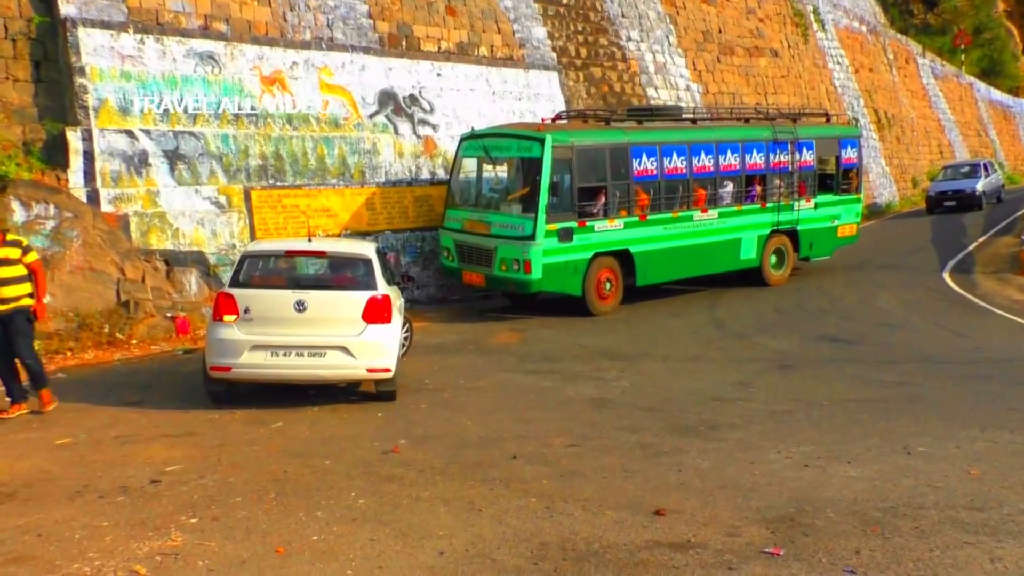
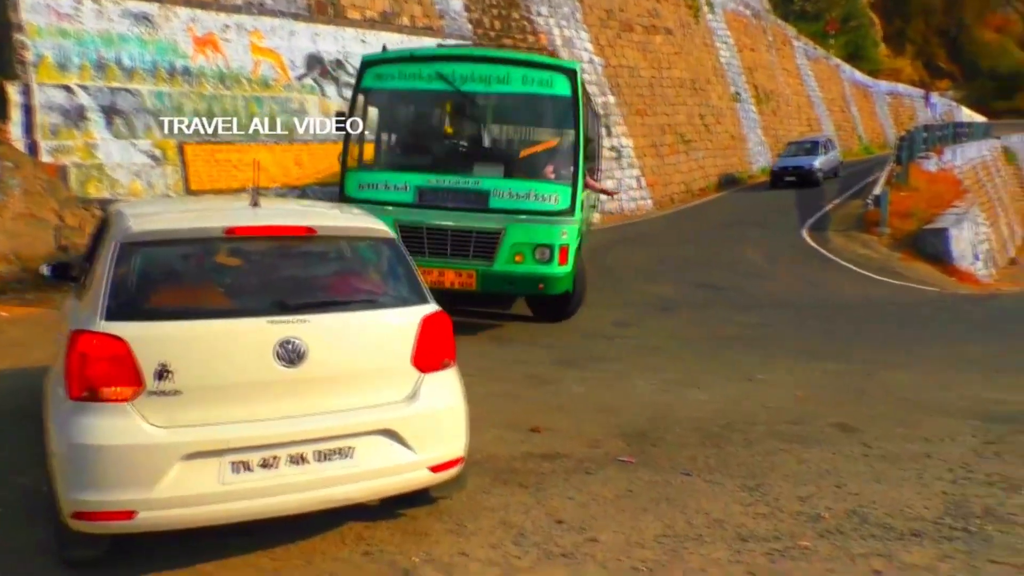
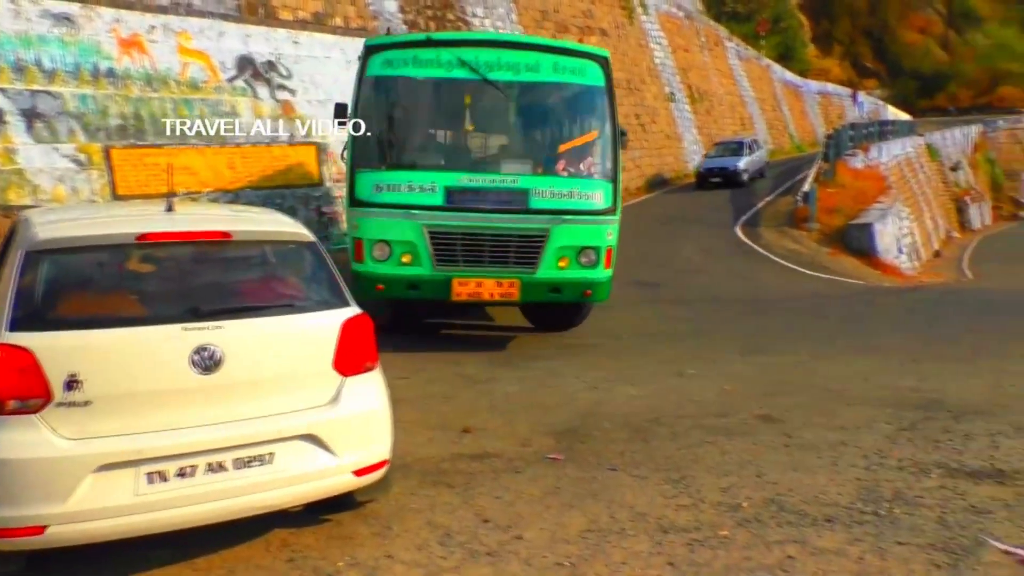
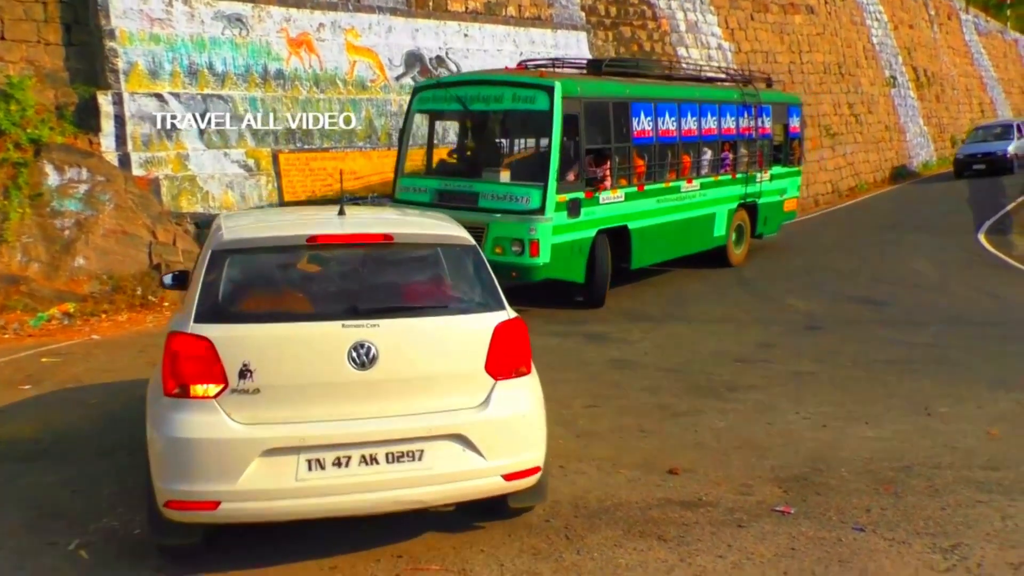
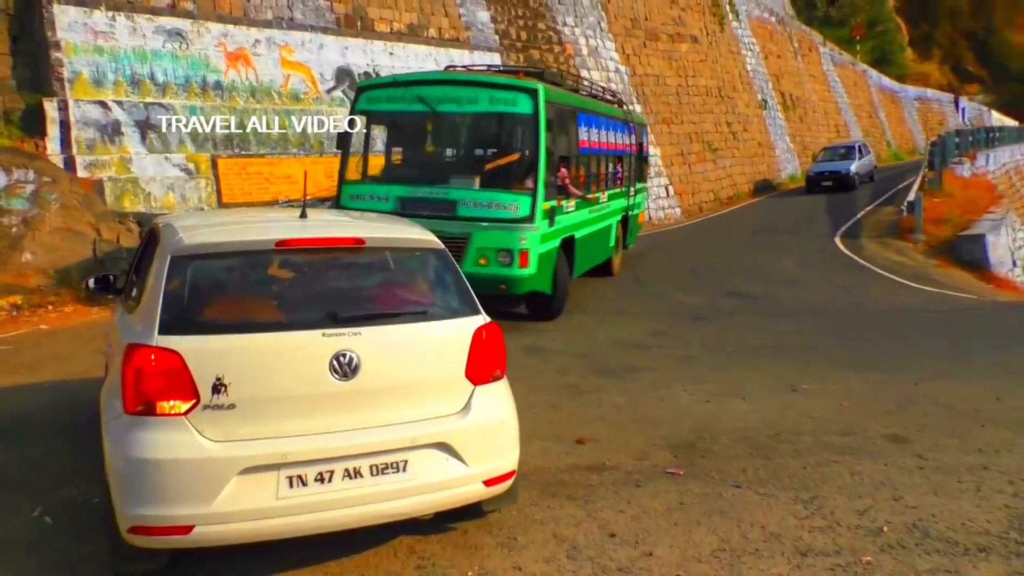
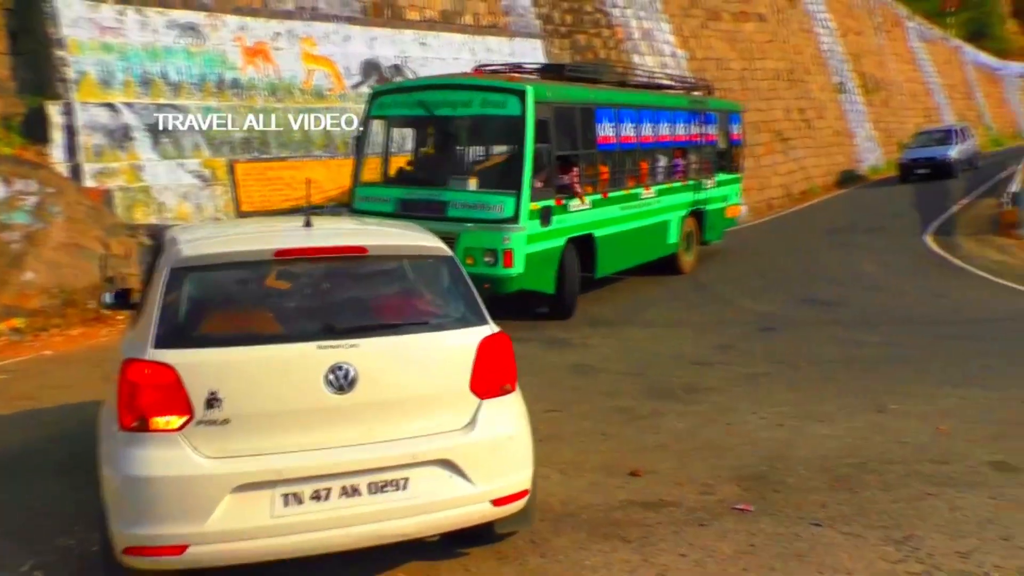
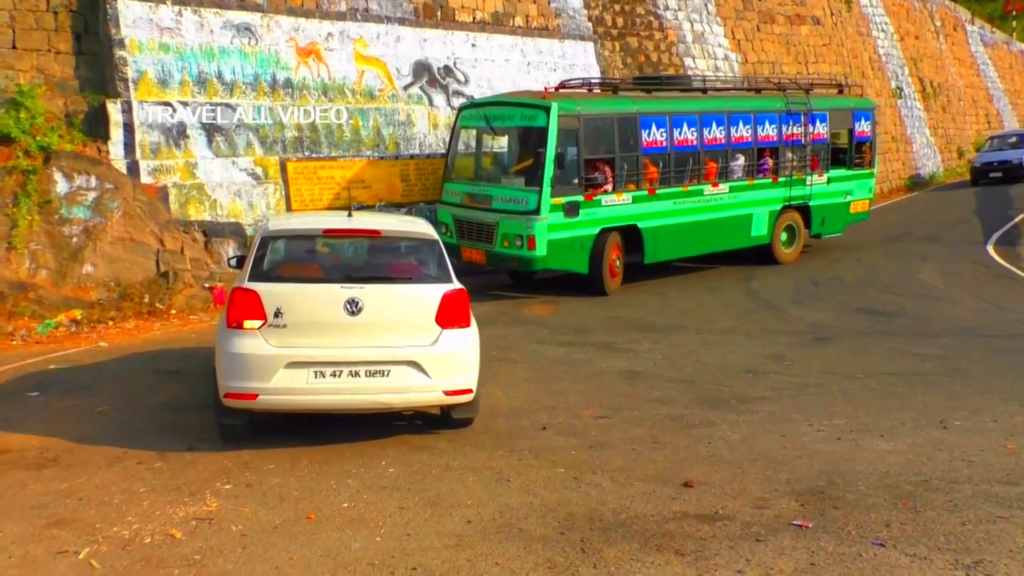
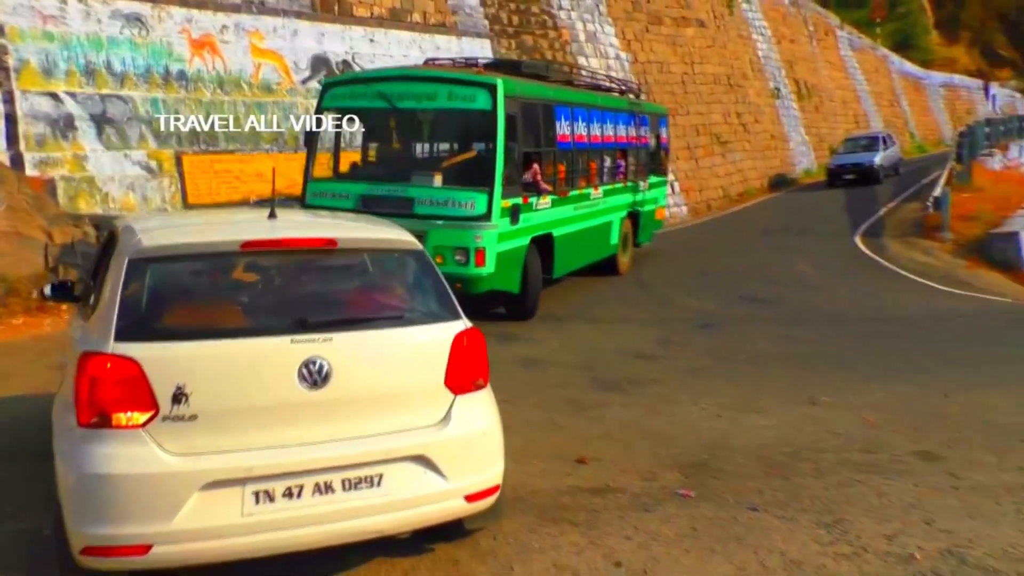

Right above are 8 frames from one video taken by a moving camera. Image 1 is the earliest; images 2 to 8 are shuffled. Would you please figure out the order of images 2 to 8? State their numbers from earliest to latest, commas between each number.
7, 4, 6, 8, 5, 2, 3
